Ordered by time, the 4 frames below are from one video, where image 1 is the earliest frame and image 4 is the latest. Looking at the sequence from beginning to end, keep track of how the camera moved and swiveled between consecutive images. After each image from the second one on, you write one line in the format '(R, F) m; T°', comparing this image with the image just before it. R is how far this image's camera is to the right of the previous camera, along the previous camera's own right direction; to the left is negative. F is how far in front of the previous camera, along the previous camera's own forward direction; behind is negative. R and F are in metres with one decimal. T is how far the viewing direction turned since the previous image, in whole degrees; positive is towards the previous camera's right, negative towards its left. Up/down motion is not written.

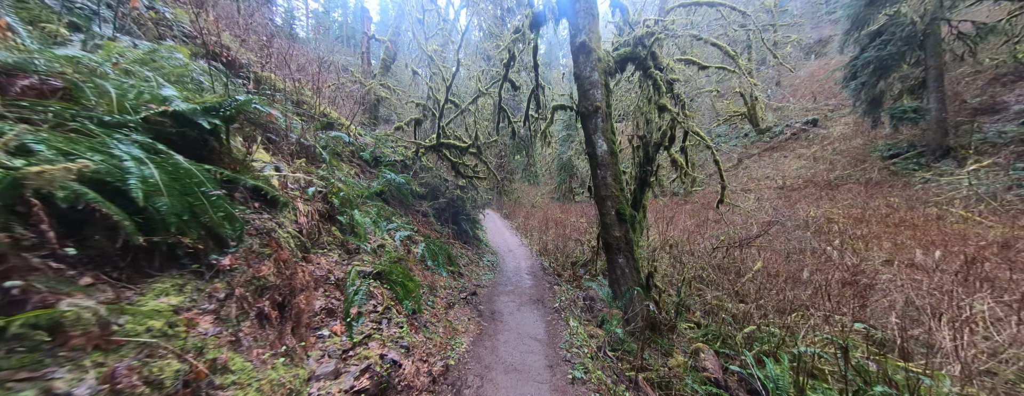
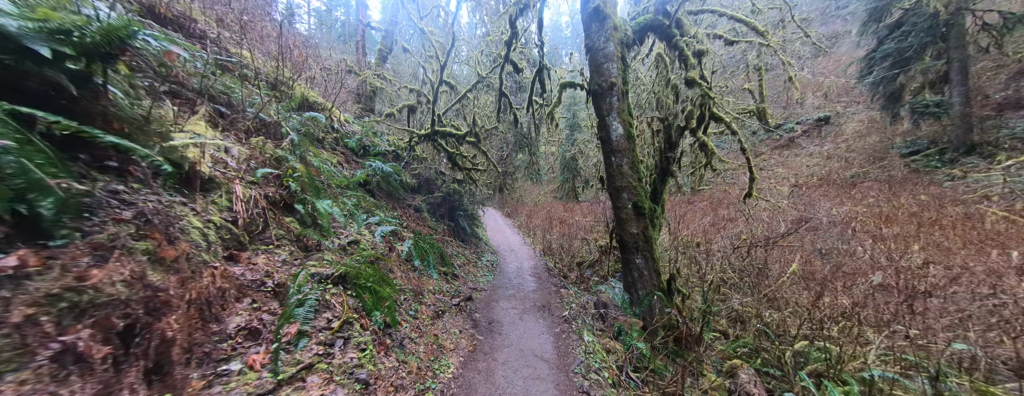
(0.0, +0.8) m; -1°
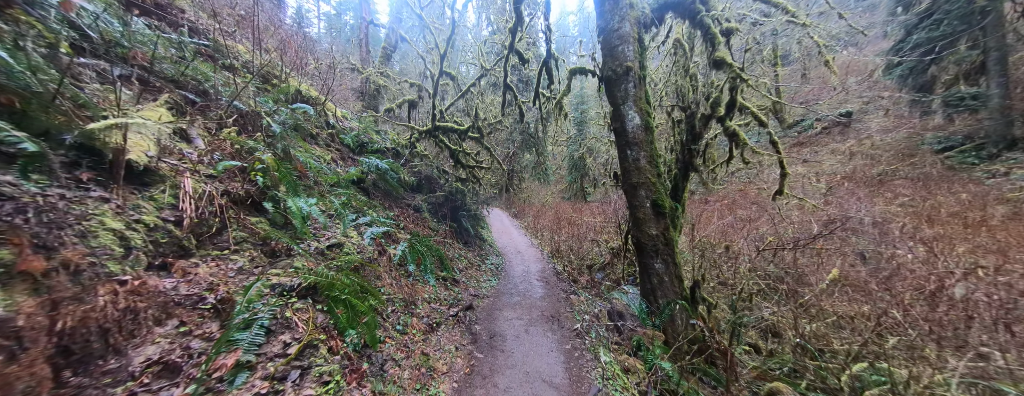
(0.0, +0.5) m; -2°
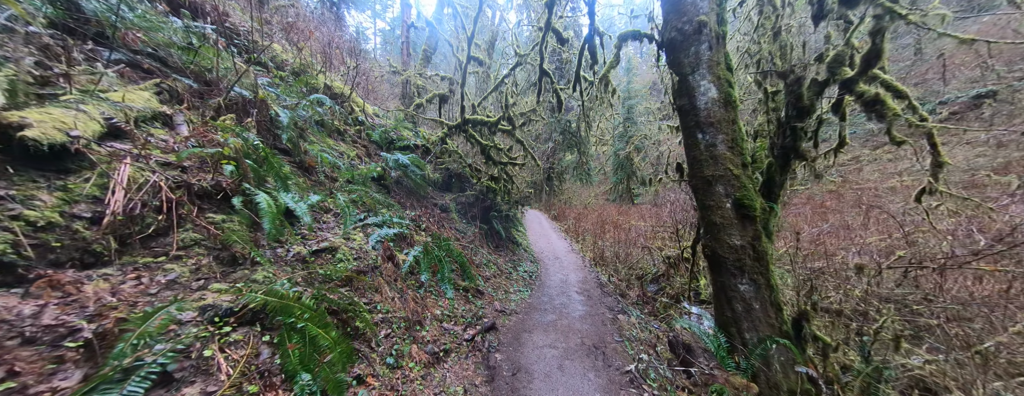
(+0.1, +0.9) m; -9°
